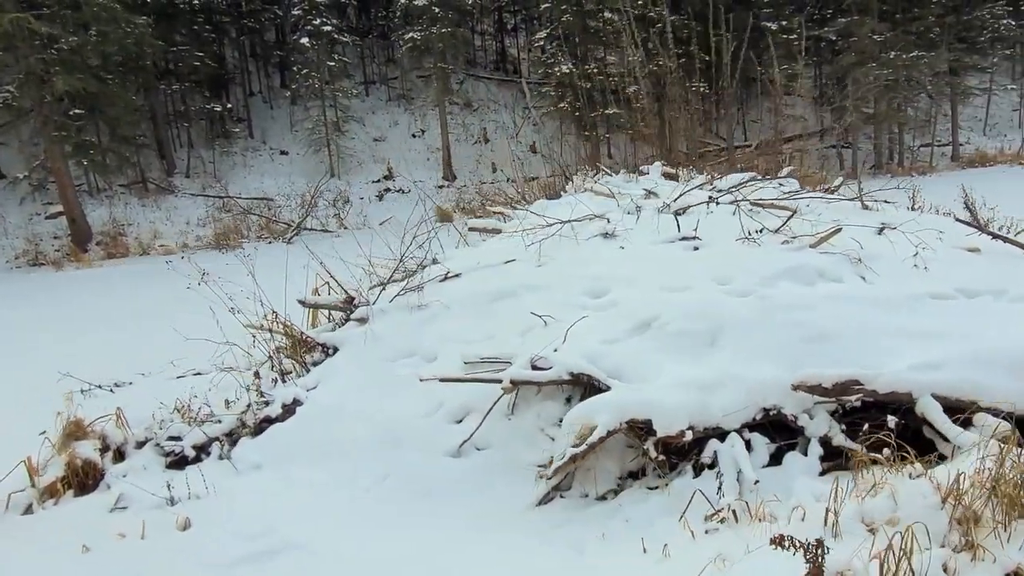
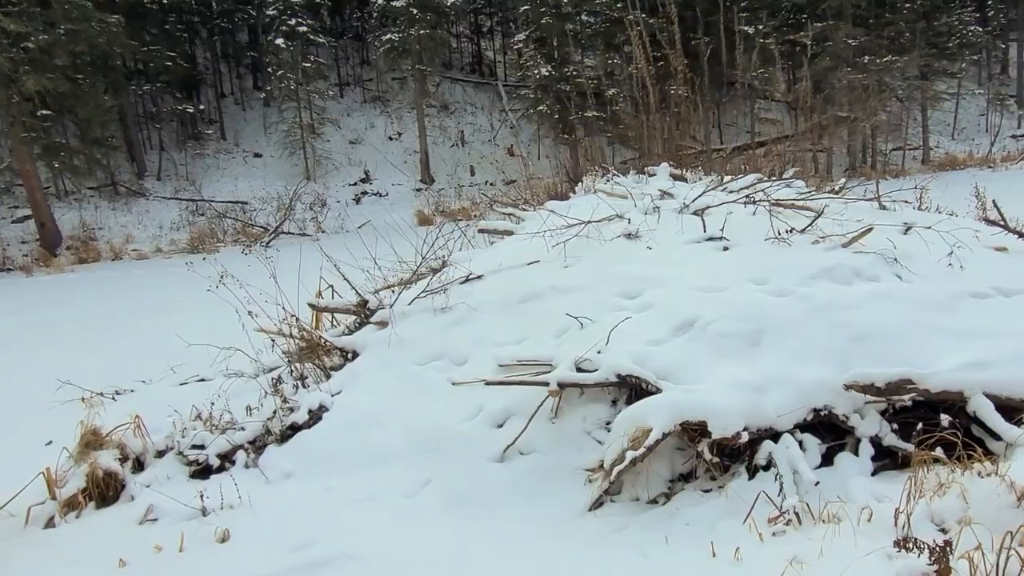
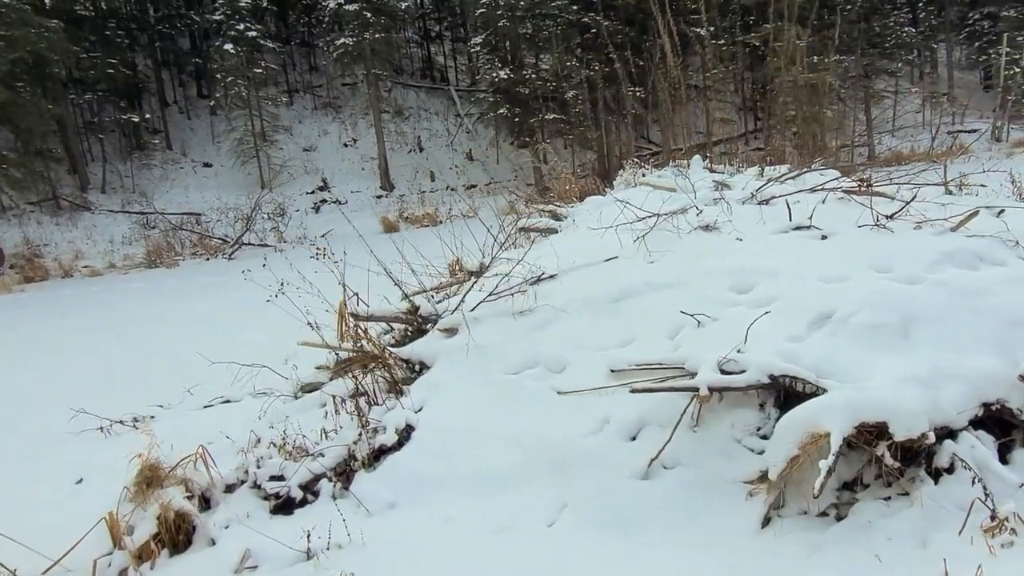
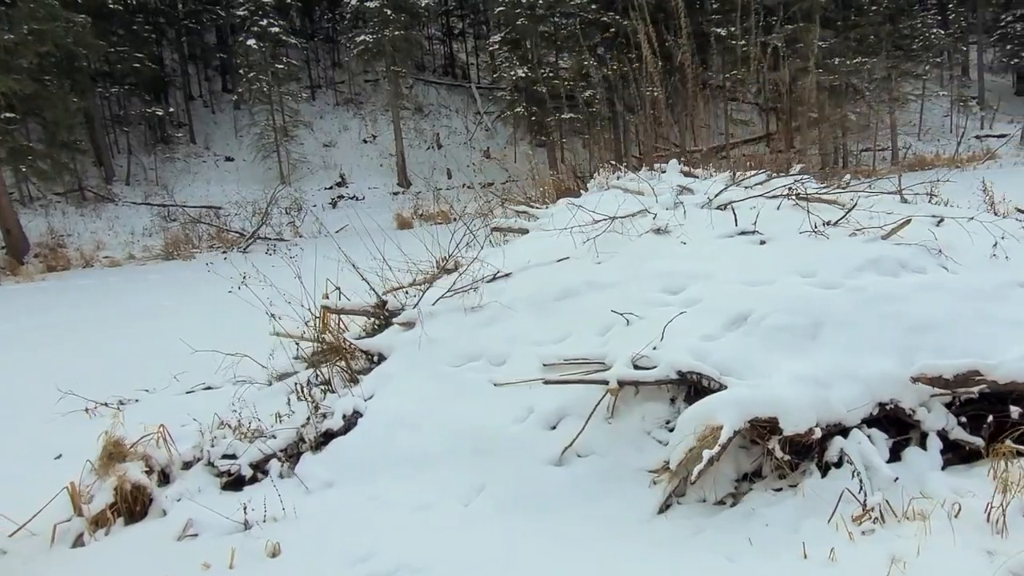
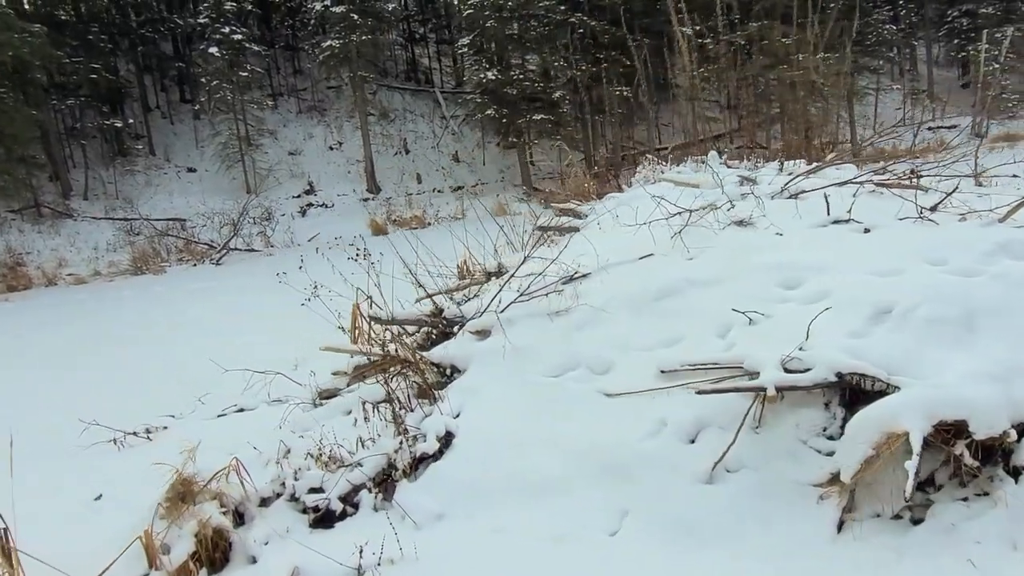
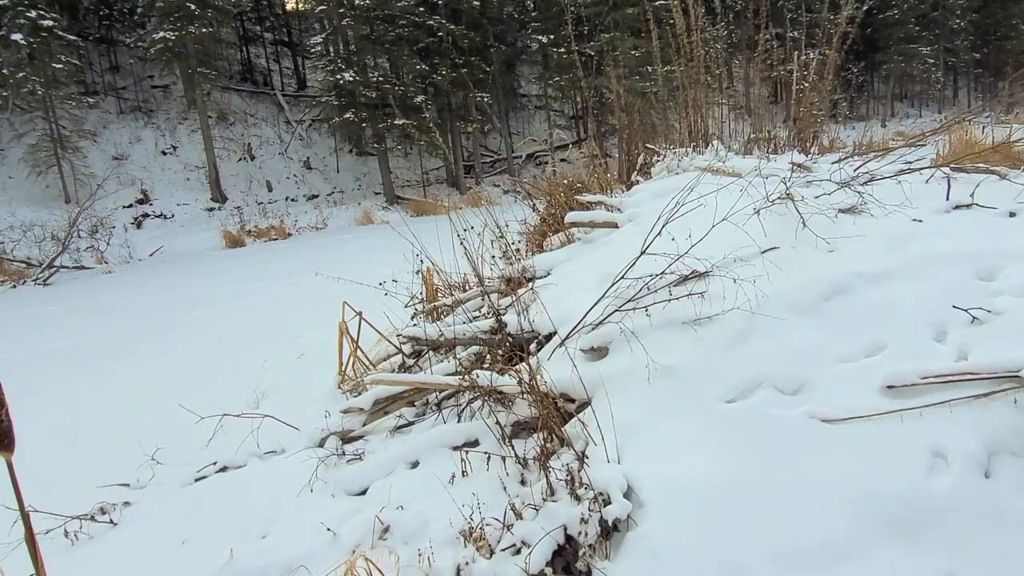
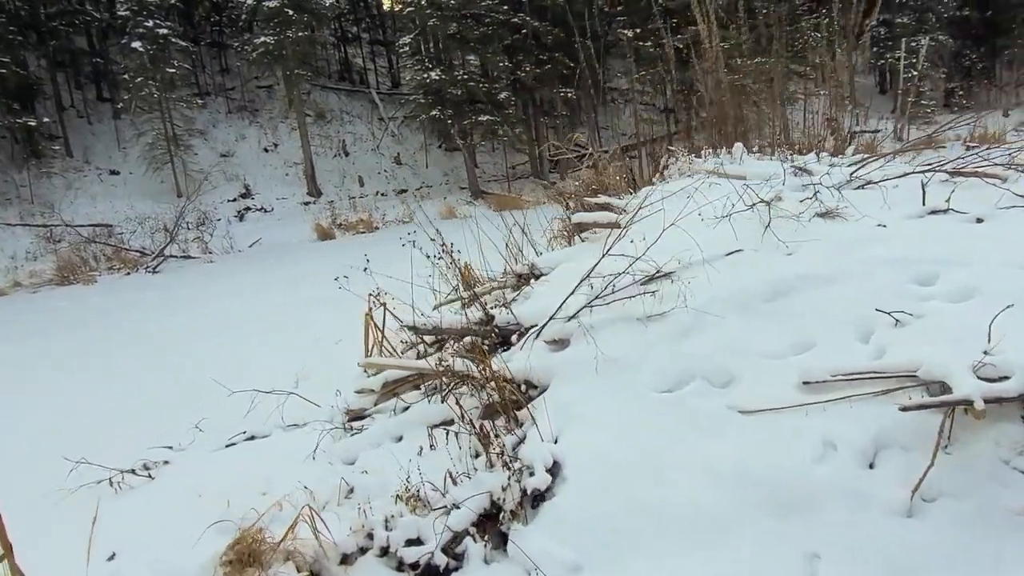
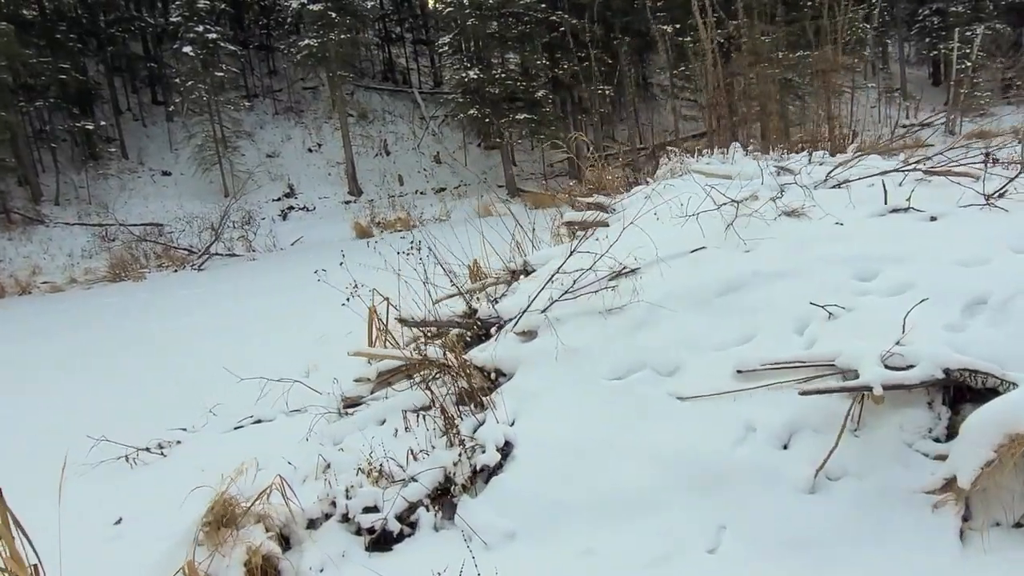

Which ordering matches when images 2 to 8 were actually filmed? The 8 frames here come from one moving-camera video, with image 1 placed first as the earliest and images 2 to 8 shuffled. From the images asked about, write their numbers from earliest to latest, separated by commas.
2, 4, 3, 5, 8, 7, 6
